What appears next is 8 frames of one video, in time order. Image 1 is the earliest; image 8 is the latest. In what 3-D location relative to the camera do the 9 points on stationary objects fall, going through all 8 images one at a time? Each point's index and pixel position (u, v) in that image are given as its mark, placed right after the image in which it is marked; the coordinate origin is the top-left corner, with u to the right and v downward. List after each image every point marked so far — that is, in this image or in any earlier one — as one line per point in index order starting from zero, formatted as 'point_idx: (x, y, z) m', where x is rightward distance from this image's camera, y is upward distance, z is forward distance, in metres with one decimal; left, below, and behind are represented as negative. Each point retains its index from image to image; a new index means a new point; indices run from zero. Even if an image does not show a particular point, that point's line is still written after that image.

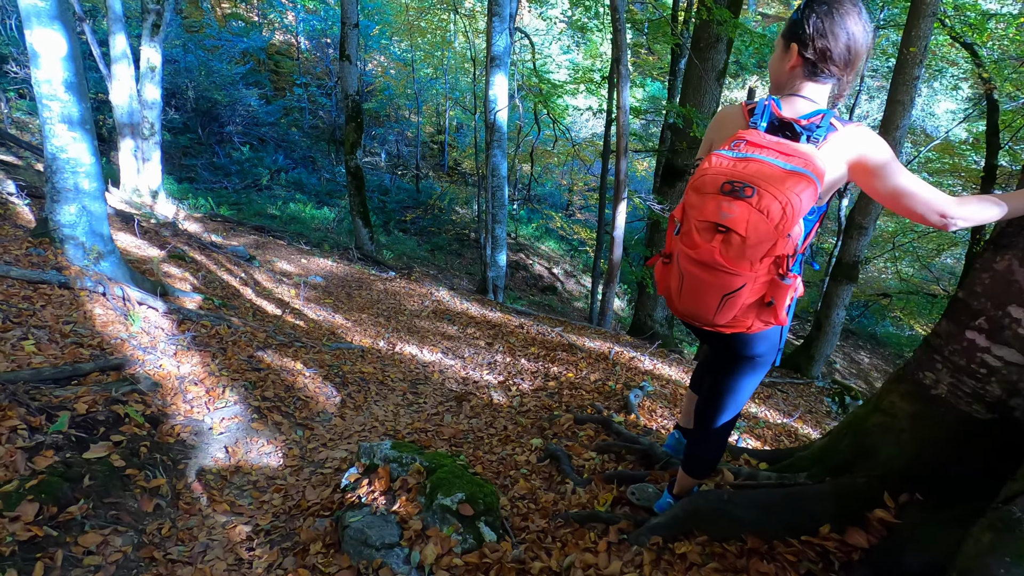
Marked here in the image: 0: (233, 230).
0: (-6.6, +1.4, +12.6) m
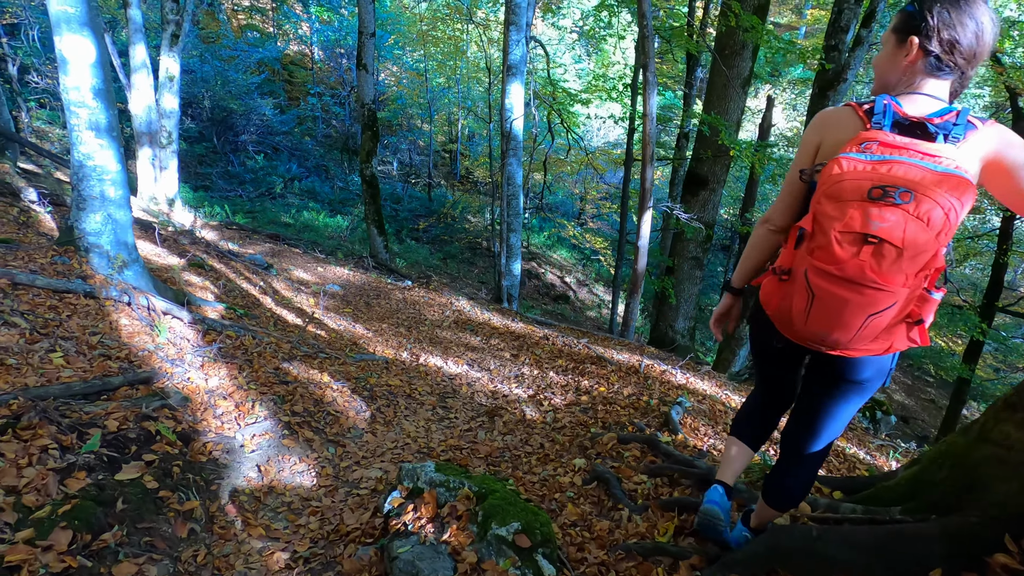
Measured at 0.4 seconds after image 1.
0: (-6.2, +1.2, +12.6) m
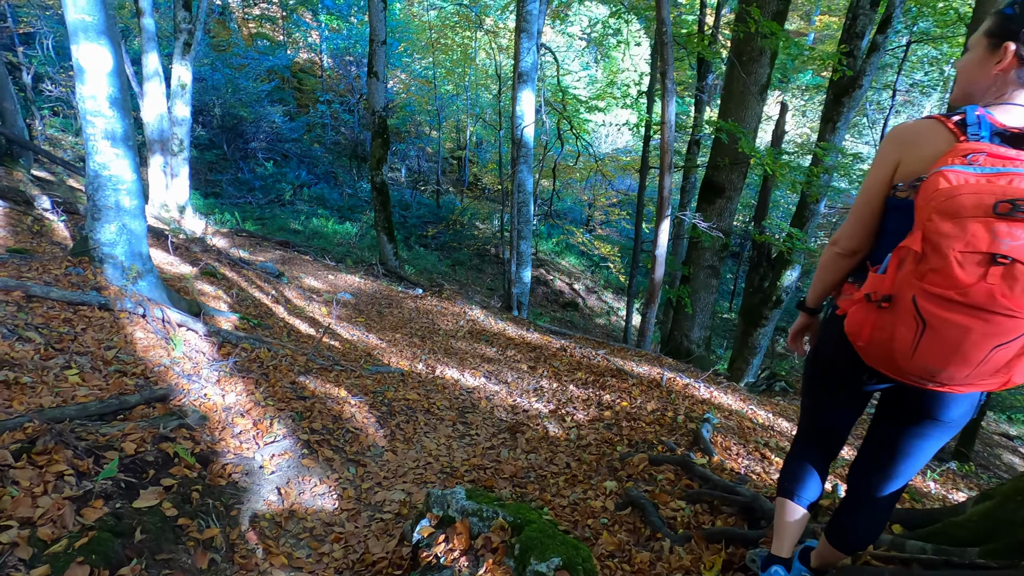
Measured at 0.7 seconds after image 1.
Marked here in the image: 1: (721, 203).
0: (-5.9, +1.0, +12.6) m
1: (+3.2, +1.3, +8.2) m
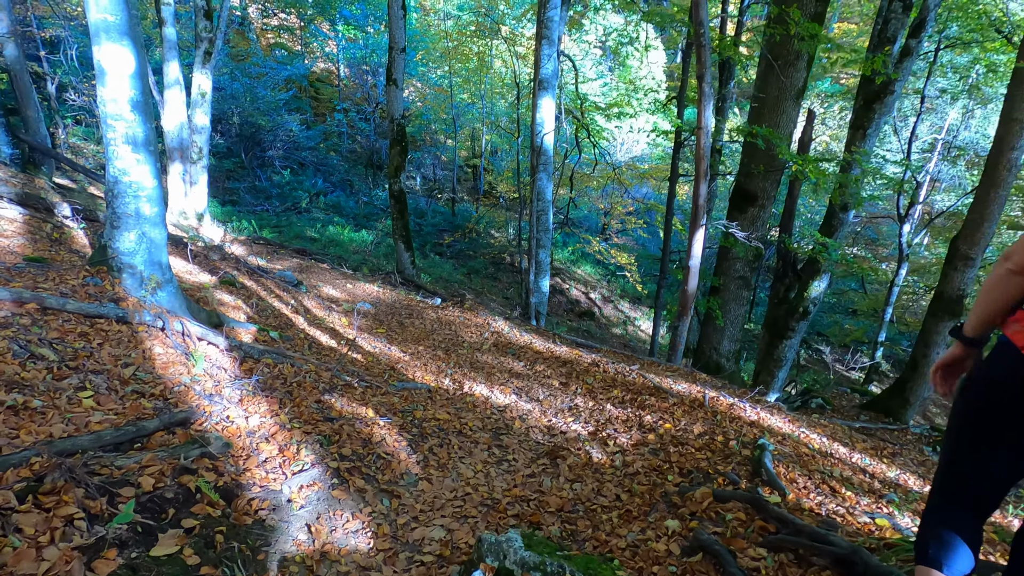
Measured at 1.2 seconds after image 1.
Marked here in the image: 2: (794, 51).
0: (-5.5, +0.8, +12.5) m
1: (+3.5, +1.1, +7.9) m
2: (+3.7, +3.1, +7.0) m
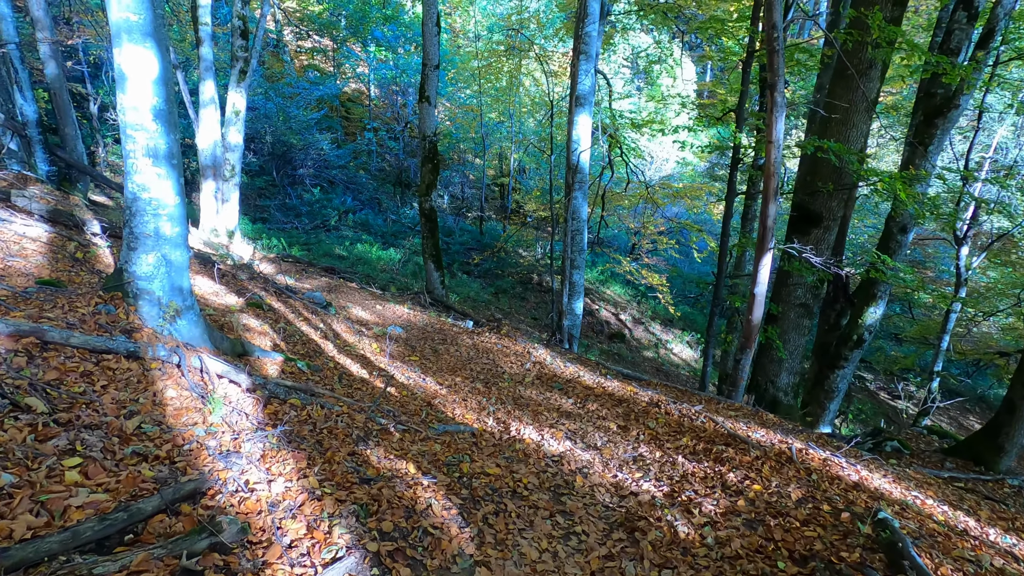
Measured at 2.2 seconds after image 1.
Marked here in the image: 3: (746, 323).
0: (-4.7, +0.4, +12.2) m
1: (+4.1, +0.7, +7.2) m
2: (+4.2, +2.7, +6.4) m
3: (+2.7, -0.4, +6.1) m
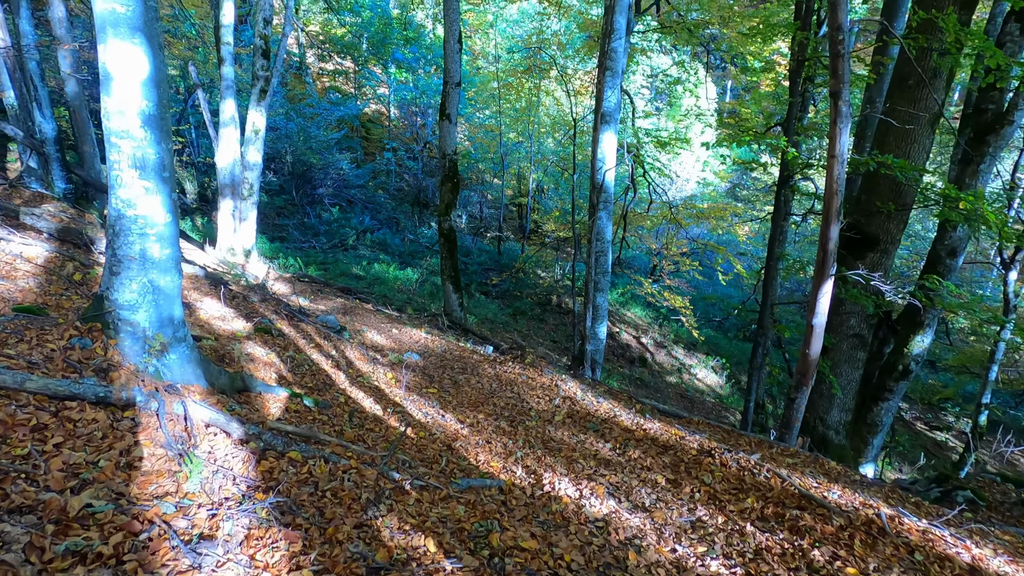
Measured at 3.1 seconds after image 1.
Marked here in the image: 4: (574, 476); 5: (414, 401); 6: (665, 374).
0: (-4.2, -0.1, +11.8) m
1: (+4.5, +0.4, +6.6) m
2: (+4.6, +2.4, +5.8) m
3: (+3.0, -0.7, +5.5) m
4: (+0.5, -1.4, +4.0) m
5: (-1.0, -1.2, +5.6) m
6: (+5.1, -2.8, +17.3) m
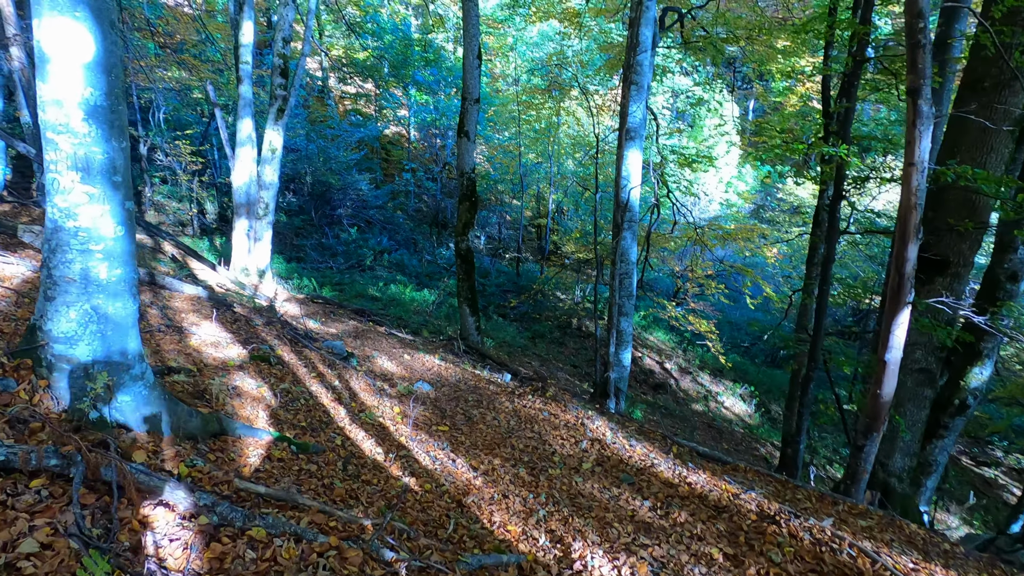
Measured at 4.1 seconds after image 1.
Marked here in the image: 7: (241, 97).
0: (-3.8, -0.6, +11.3) m
1: (+4.7, +0.1, +5.8) m
2: (+4.8, +2.1, +5.1) m
3: (+3.1, -1.0, +4.7) m
4: (+0.6, -1.6, +3.3) m
5: (-0.8, -1.4, +5.0) m
6: (+5.6, -3.6, +16.4) m
7: (-5.3, +3.8, +10.8) m
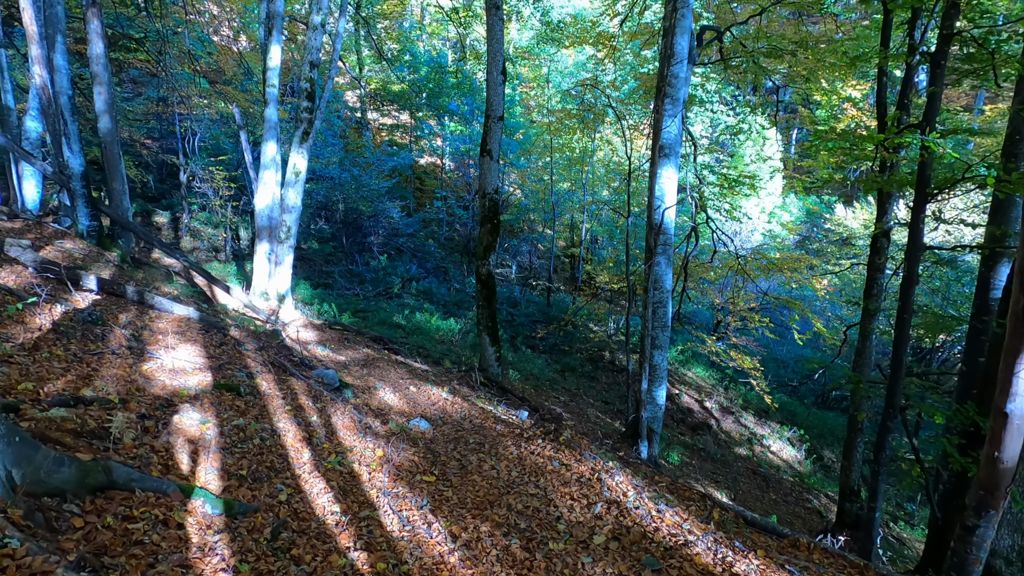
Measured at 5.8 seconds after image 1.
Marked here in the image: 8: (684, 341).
0: (-3.4, -1.1, +10.5) m
1: (+4.7, -0.2, +4.5) m
2: (+4.8, +1.9, +4.0) m
3: (+3.1, -1.2, +3.5) m
4: (+0.4, -1.6, +2.3) m
5: (-0.9, -1.6, +4.0) m
6: (+6.3, -4.5, +14.8) m
7: (-4.9, +3.3, +10.4) m
8: (+6.0, -1.8, +18.7) m
